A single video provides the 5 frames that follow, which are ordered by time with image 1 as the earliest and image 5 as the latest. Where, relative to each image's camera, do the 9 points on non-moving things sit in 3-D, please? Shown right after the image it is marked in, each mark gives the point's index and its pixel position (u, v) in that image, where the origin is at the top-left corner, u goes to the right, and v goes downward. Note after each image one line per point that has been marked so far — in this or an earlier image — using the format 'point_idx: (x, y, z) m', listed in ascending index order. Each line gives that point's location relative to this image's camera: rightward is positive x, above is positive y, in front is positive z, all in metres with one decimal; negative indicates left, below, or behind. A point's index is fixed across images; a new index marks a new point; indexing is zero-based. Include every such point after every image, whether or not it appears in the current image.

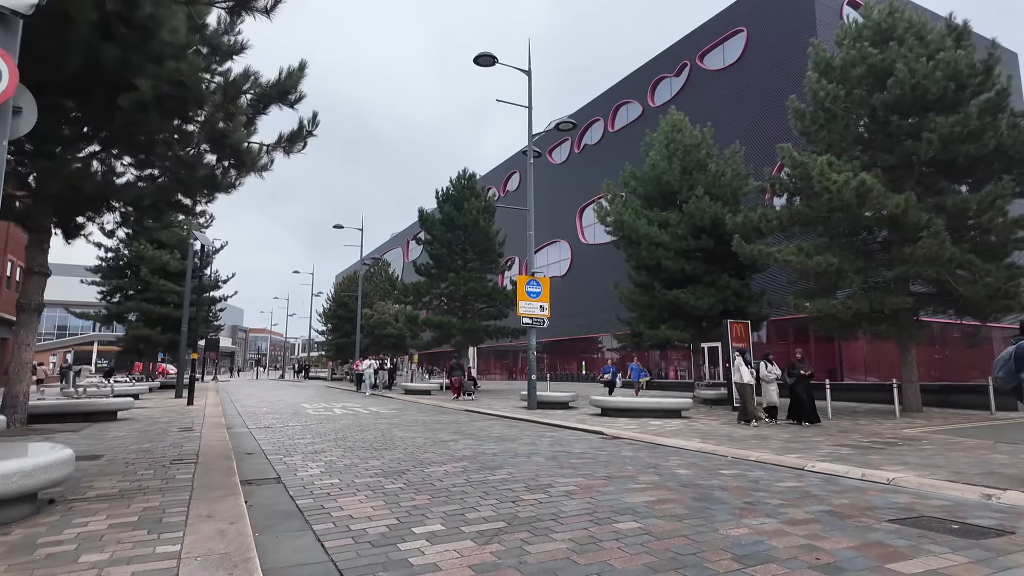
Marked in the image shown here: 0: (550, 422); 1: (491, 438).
0: (+0.9, -3.0, +13.3) m
1: (-0.4, -2.6, +10.2) m
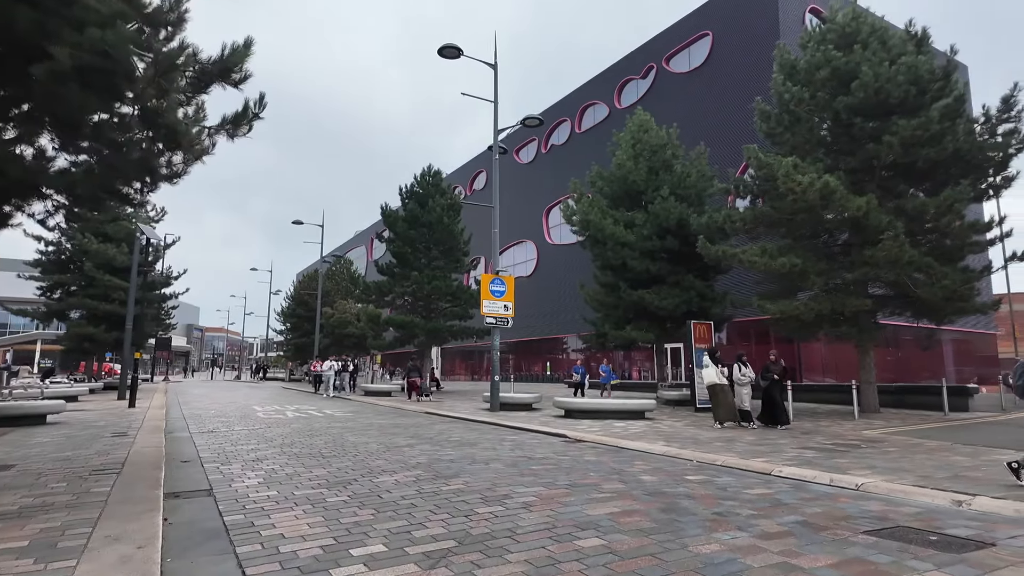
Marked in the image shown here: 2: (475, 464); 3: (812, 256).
0: (0.0, -3.0, +12.9) m
1: (-1.0, -2.5, +9.7) m
2: (-0.5, -2.2, +7.3) m
3: (+8.7, +0.9, +17.1) m
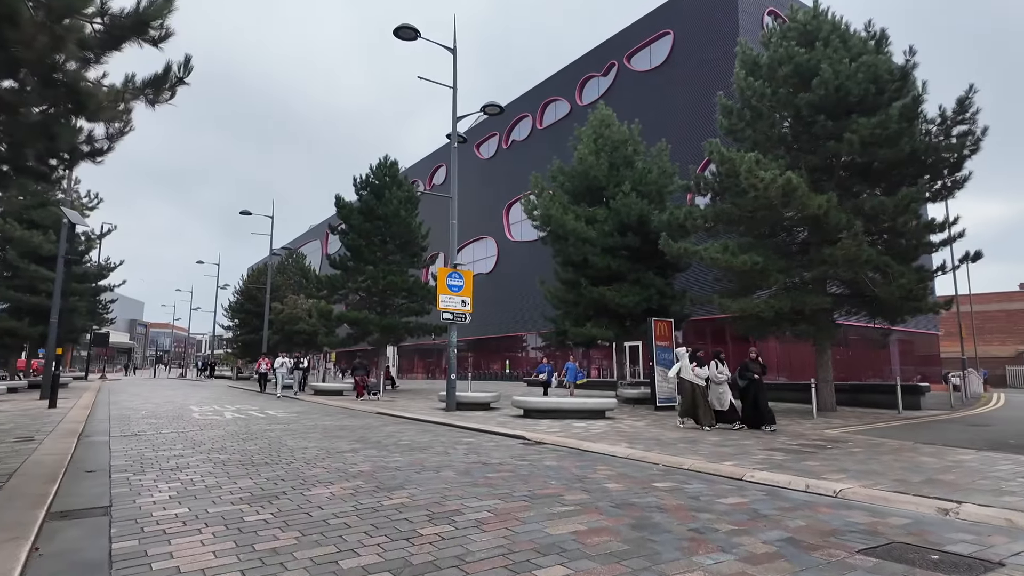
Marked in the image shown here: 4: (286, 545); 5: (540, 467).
0: (-0.9, -2.9, +12.2) m
1: (-1.7, -2.4, +8.9) m
2: (-1.0, -2.1, +6.6) m
3: (+7.5, +1.0, +17.0) m
4: (-1.5, -1.7, +4.0) m
5: (+0.3, -2.2, +7.1) m
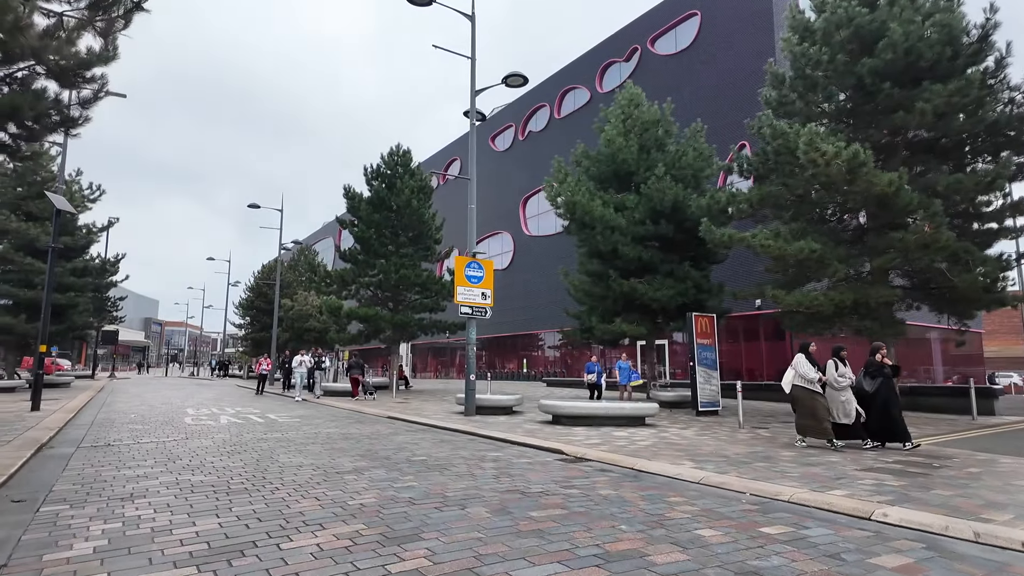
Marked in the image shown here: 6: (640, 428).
0: (-0.4, -2.6, +10.6) m
1: (-1.3, -2.2, +7.3) m
2: (-0.6, -1.9, +5.0) m
3: (+8.2, +1.2, +15.2) m
4: (-1.1, -1.5, +2.3) m
5: (+0.8, -1.9, +5.4) m
6: (+2.7, -2.9, +12.4) m
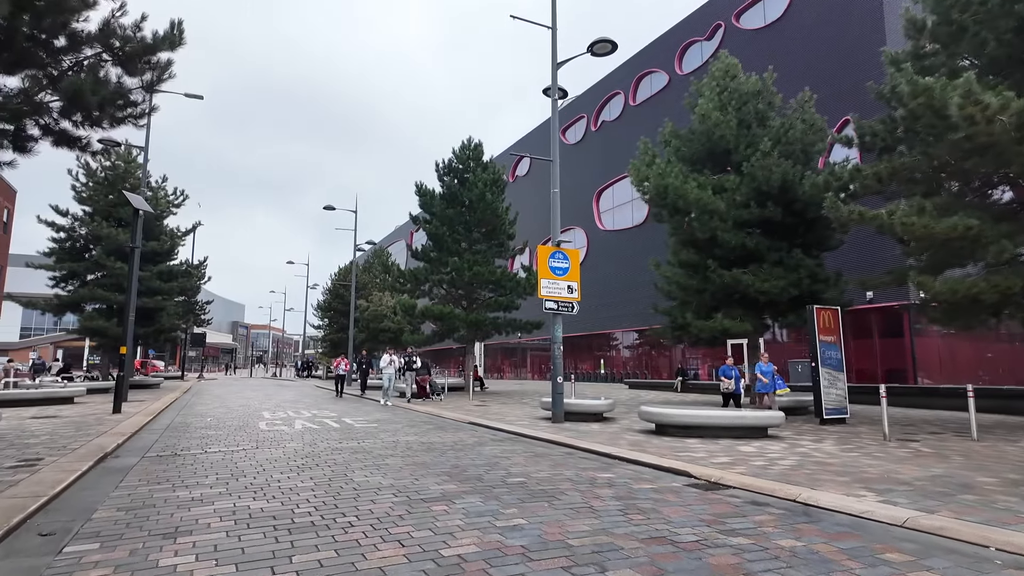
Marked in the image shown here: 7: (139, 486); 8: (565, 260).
0: (+1.3, -2.5, +9.1) m
1: (0.0, -2.0, +6.0) m
2: (+0.4, -1.7, +3.5) m
3: (+10.2, +1.5, +12.7) m
4: (-0.5, -1.4, +1.0) m
5: (+1.8, -1.8, +3.8) m
6: (+4.5, -2.7, +10.5) m
7: (-4.0, -2.1, +6.4) m
8: (+1.2, +0.7, +14.0) m
